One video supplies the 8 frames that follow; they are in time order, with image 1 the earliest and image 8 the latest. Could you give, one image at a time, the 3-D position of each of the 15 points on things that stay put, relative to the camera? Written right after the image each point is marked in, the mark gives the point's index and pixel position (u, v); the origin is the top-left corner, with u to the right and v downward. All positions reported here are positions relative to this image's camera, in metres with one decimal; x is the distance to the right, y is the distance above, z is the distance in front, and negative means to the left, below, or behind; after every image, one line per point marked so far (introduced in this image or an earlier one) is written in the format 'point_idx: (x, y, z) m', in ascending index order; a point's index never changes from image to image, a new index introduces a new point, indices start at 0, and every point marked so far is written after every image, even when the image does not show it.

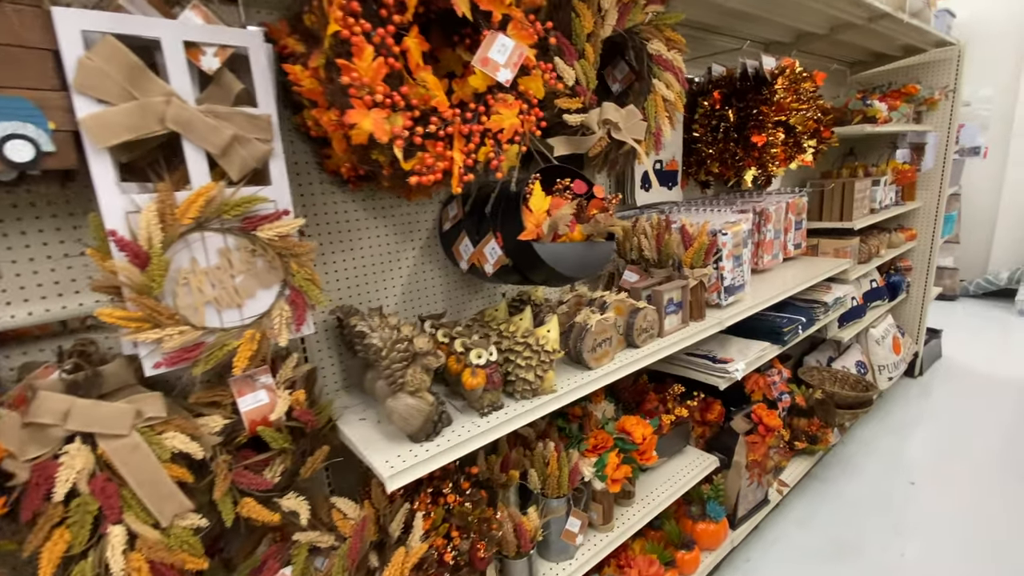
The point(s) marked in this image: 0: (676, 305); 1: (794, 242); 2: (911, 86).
0: (+0.5, -0.1, +1.6) m
1: (+1.4, +0.2, +2.4) m
2: (+2.3, +1.1, +2.7) m
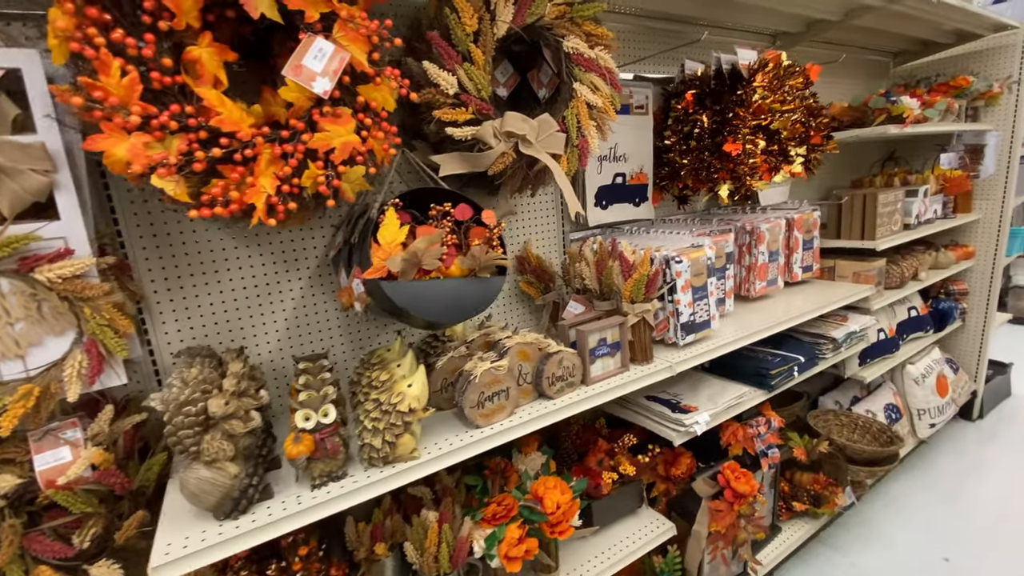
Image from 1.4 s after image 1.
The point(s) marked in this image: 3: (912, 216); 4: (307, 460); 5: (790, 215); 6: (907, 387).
0: (+0.3, -0.2, +1.3) m
1: (+1.2, +0.1, +2.0) m
2: (+2.1, +1.0, +2.3) m
3: (+1.8, +0.3, +2.1) m
4: (-0.4, -0.3, +0.9) m
5: (+1.1, +0.3, +2.0) m
6: (+1.9, -0.5, +2.3) m
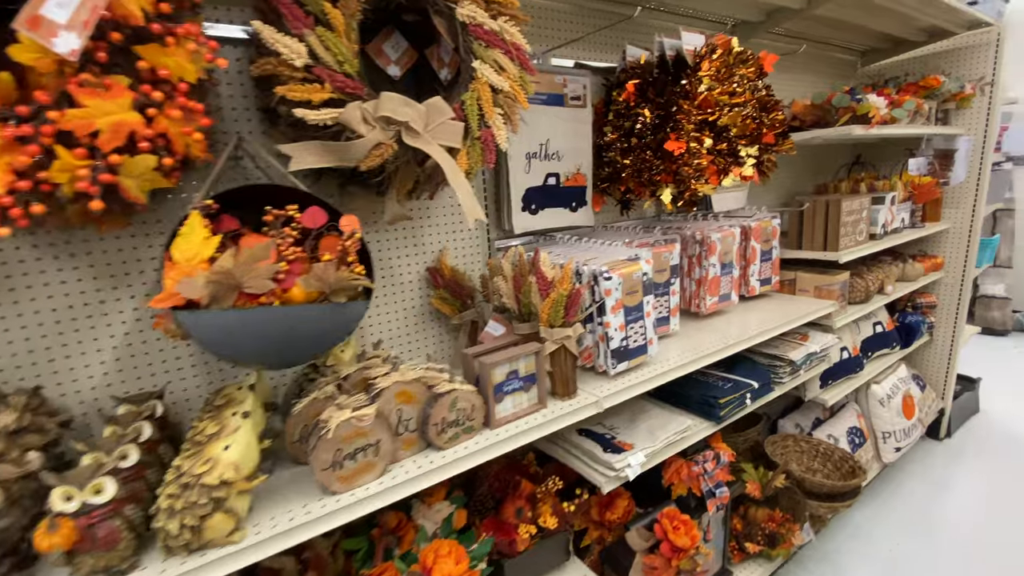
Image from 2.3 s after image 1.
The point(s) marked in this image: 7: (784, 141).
0: (0.0, -0.2, +1.1) m
1: (+0.9, 0.0, +1.8) m
2: (+1.9, +0.9, +2.1) m
3: (+1.5, +0.3, +2.0) m
4: (-0.6, -0.4, +0.7) m
5: (+0.9, +0.2, +1.8) m
6: (+1.6, -0.5, +2.2) m
7: (+0.8, +0.4, +1.4) m
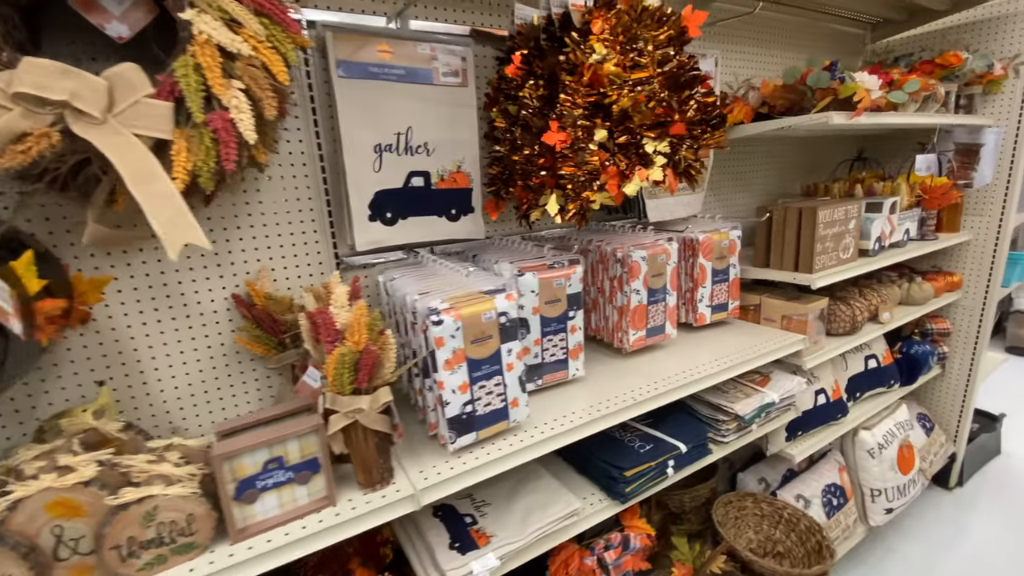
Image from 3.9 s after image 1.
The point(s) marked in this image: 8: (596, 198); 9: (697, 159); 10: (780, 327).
0: (-0.4, -0.3, +0.8) m
1: (+0.6, 0.0, +1.5) m
2: (+1.6, +0.8, +1.7) m
3: (+1.2, +0.2, +1.6) m
4: (-1.0, -0.5, +0.4) m
5: (+0.5, +0.2, +1.4) m
6: (+1.3, -0.6, +1.8) m
7: (+0.4, +0.3, +1.0) m
8: (+0.2, +0.2, +1.0) m
9: (+0.4, +0.3, +1.0) m
10: (+0.8, -0.1, +1.5) m
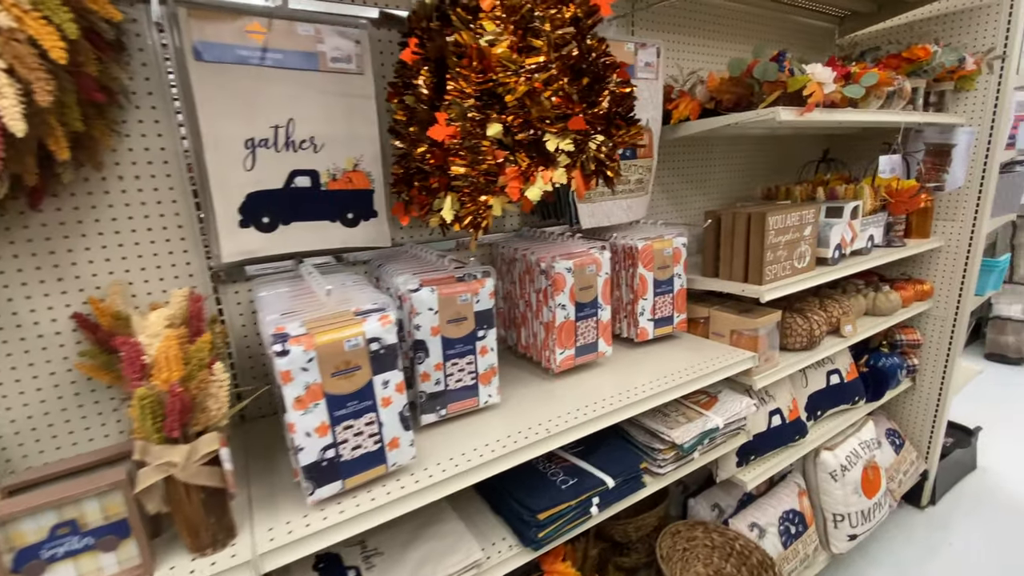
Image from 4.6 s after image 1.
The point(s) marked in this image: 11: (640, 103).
0: (-0.6, -0.3, +0.7) m
1: (+0.4, -0.1, +1.3) m
2: (+1.3, +0.8, +1.6) m
3: (+1.0, +0.1, +1.4) m
4: (-1.2, -0.5, +0.3) m
5: (+0.3, +0.1, +1.3) m
6: (+1.1, -0.7, +1.6) m
7: (+0.2, +0.3, +0.9) m
8: (0.0, +0.2, +0.9) m
9: (+0.2, +0.2, +0.9) m
10: (+0.6, -0.2, +1.4) m
11: (+0.3, +0.5, +1.3) m
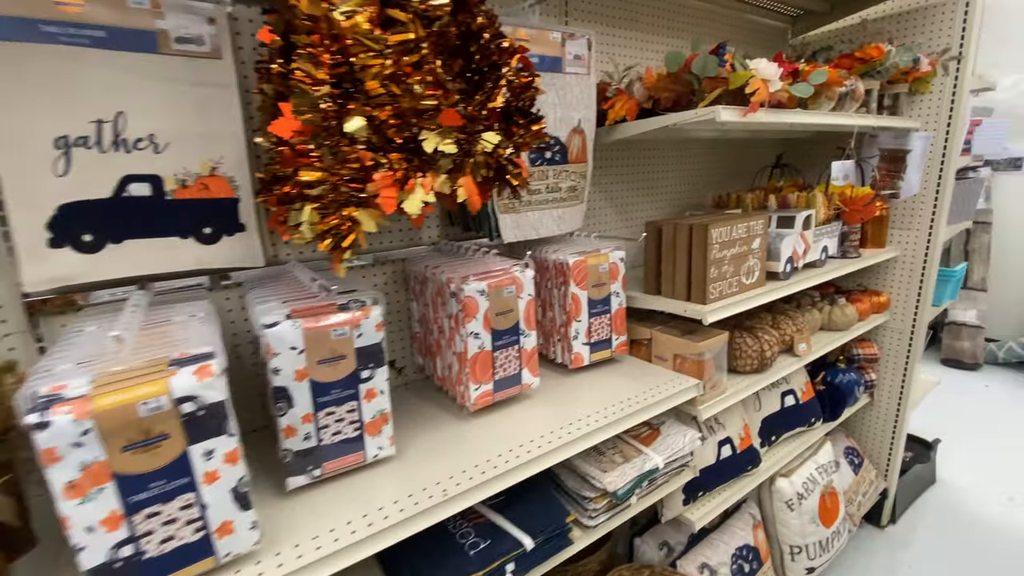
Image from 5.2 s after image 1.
0: (-0.7, -0.4, +0.5) m
1: (+0.2, -0.1, +1.2) m
2: (+1.1, +0.8, +1.5) m
3: (+0.7, +0.1, +1.3) m
4: (-1.4, -0.5, 0.0) m
5: (+0.1, +0.1, +1.1) m
6: (+0.8, -0.7, +1.5) m
7: (0.0, +0.2, +0.7) m
8: (-0.2, +0.1, +0.7) m
9: (0.0, +0.2, +0.7) m
10: (+0.4, -0.2, +1.2) m
11: (+0.1, +0.4, +1.1) m
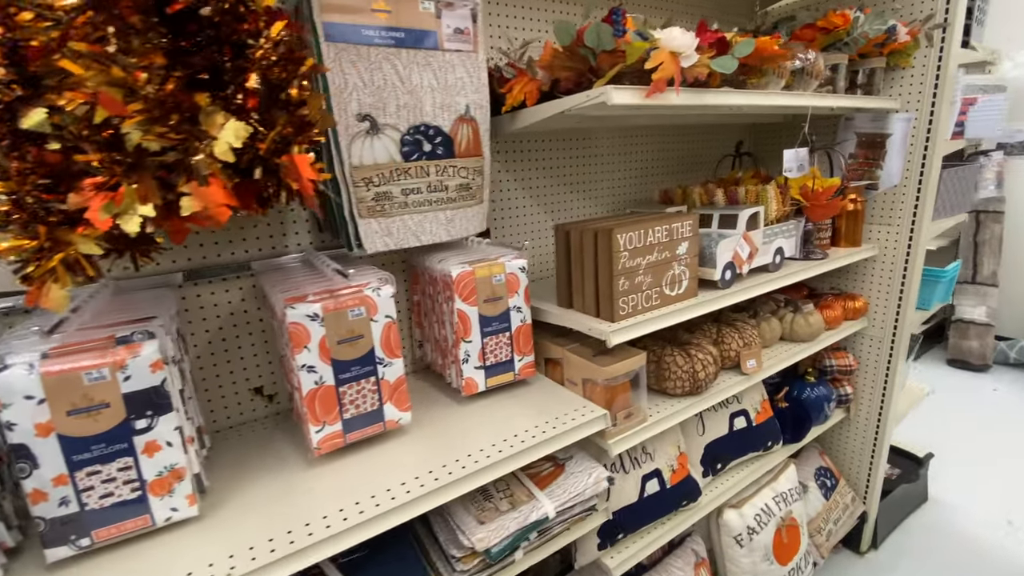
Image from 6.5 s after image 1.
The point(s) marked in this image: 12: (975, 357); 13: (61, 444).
0: (-1.0, -0.4, +0.3) m
1: (-0.1, -0.2, +1.0) m
2: (+0.9, +0.7, +1.3) m
3: (+0.5, 0.0, +1.1) m
4: (-1.7, -0.6, -0.1) m
5: (-0.1, 0.0, +1.0) m
6: (+0.6, -0.7, +1.4) m
7: (-0.2, +0.2, +0.6) m
8: (-0.5, +0.1, +0.5) m
9: (-0.3, +0.1, +0.6) m
10: (+0.2, -0.2, +1.1) m
11: (-0.1, +0.4, +1.0) m
12: (+2.8, -0.4, +3.0) m
13: (-0.6, -0.2, +0.6) m
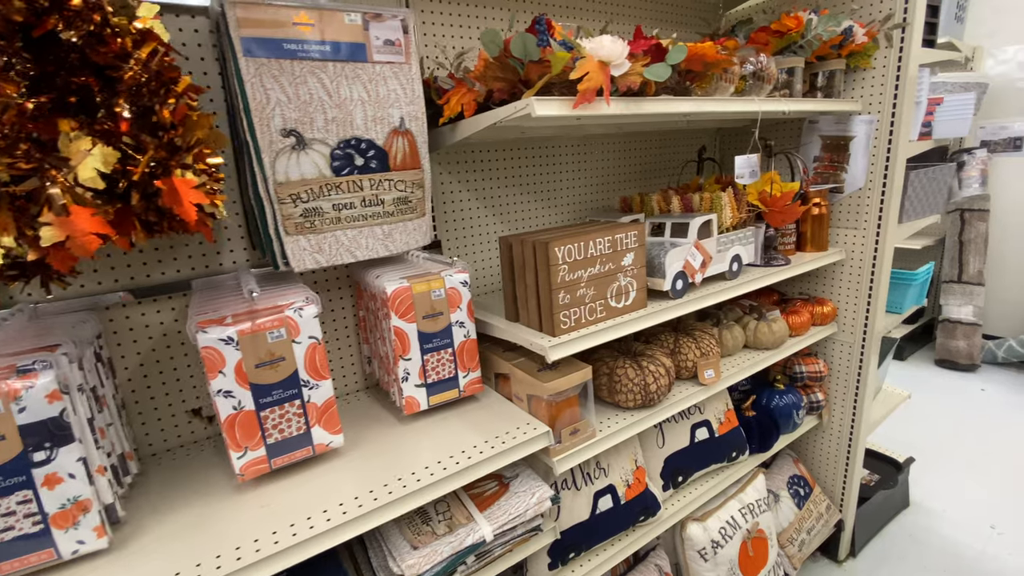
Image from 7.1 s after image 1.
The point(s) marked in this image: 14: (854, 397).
0: (-1.1, -0.5, +0.3) m
1: (-0.2, -0.2, +1.0) m
2: (+0.7, +0.7, +1.3) m
3: (+0.4, 0.0, +1.1) m
4: (-1.8, -0.7, -0.1) m
5: (-0.3, 0.0, +1.0) m
6: (+0.5, -0.8, +1.3) m
7: (-0.4, +0.2, +0.6) m
8: (-0.6, 0.0, +0.5) m
9: (-0.4, +0.1, +0.5) m
10: (0.0, -0.3, +1.0) m
11: (-0.3, +0.4, +0.9) m
12: (+2.7, -0.4, +2.9) m
13: (-0.7, -0.2, +0.6) m
14: (+1.1, -0.4, +1.6) m
